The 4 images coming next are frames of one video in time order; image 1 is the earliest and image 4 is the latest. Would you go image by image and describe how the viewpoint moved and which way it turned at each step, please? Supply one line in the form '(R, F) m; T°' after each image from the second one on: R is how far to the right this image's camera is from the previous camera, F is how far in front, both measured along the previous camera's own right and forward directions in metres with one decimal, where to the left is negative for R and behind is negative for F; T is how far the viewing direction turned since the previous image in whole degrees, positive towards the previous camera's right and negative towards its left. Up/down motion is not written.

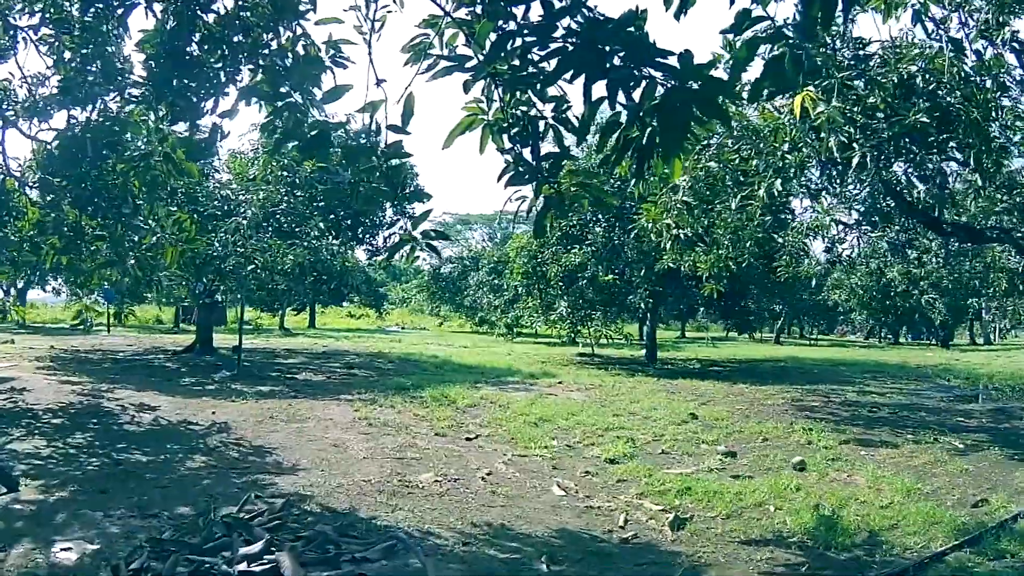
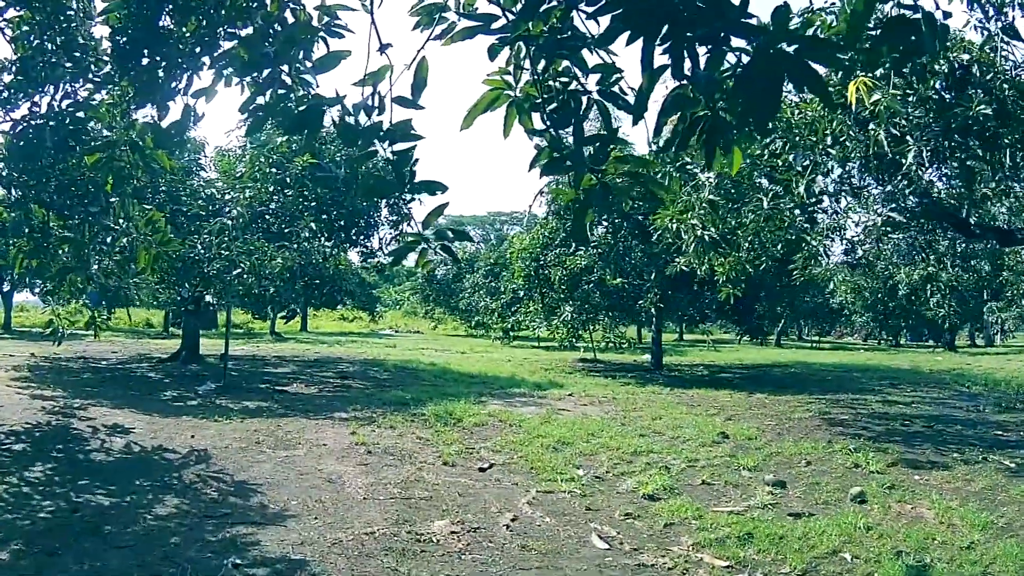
(-0.2, +0.8) m; 0°
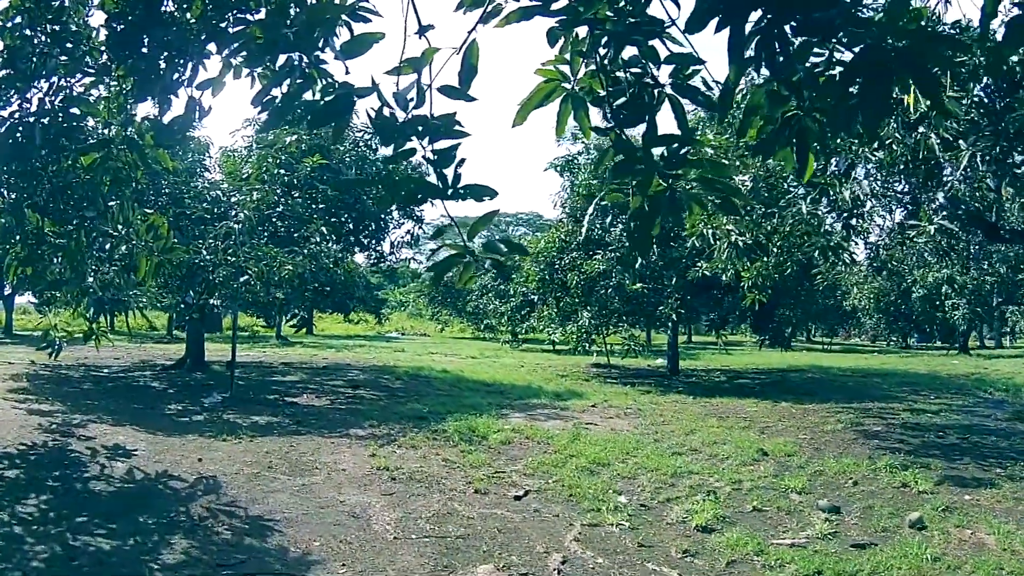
(-0.2, +0.5) m; 0°
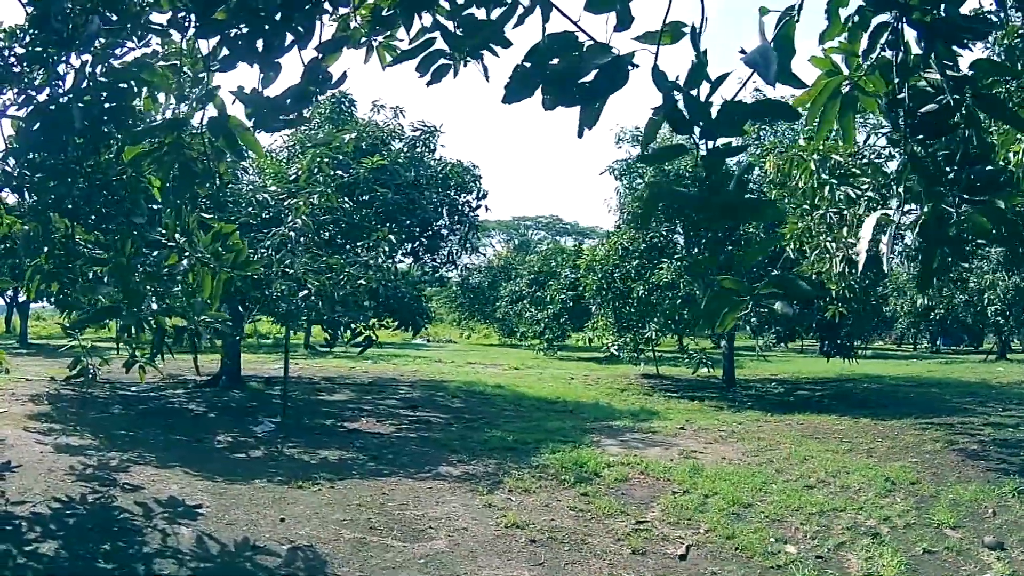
(-0.7, +1.0) m; 0°
